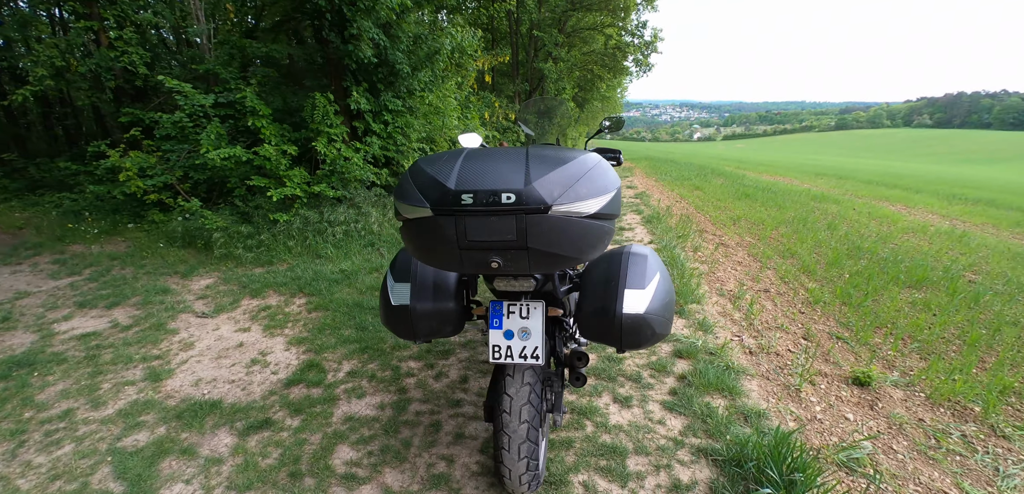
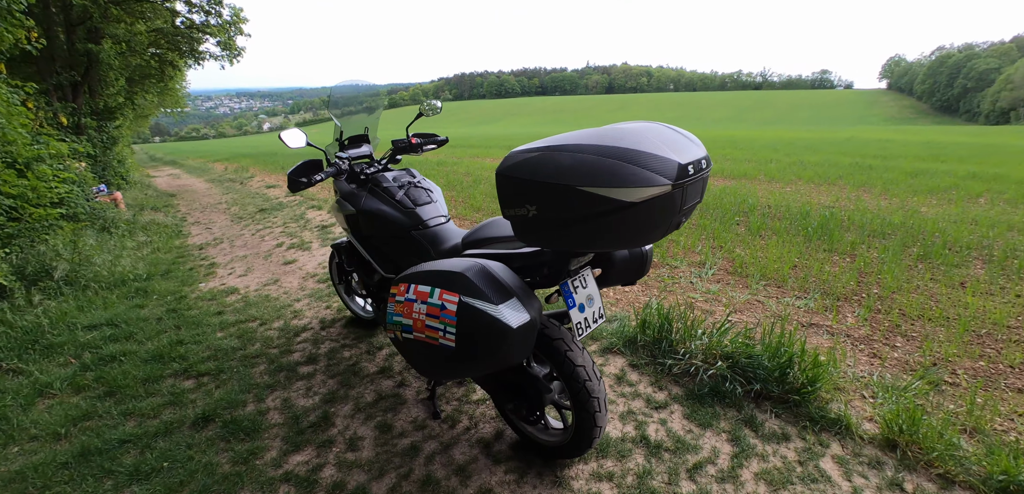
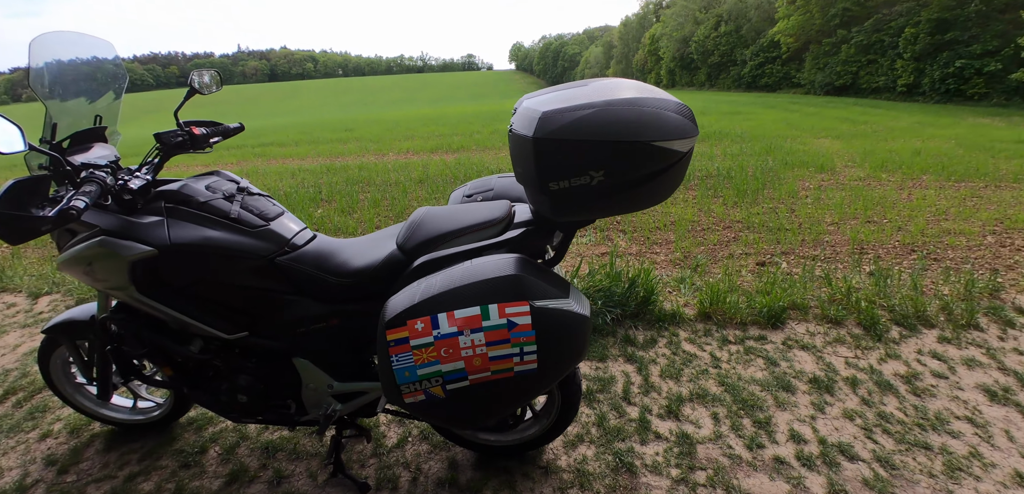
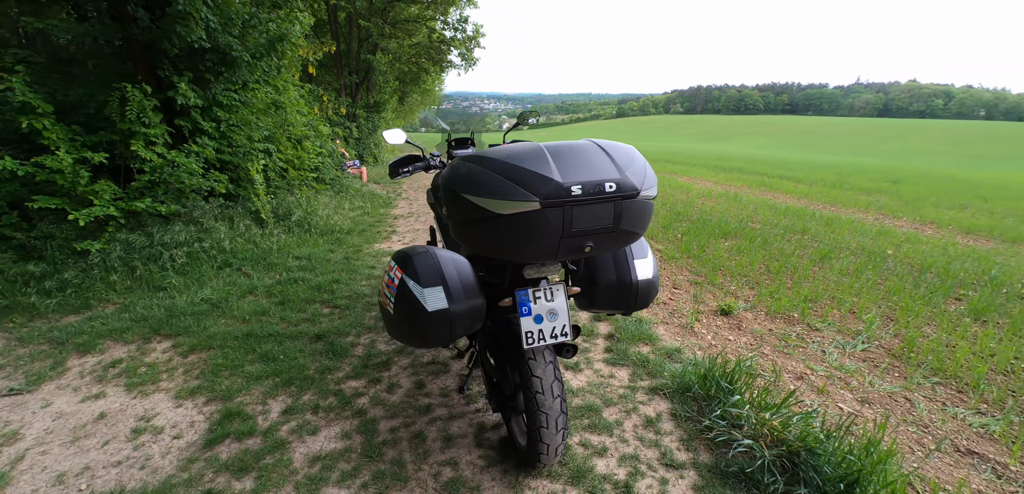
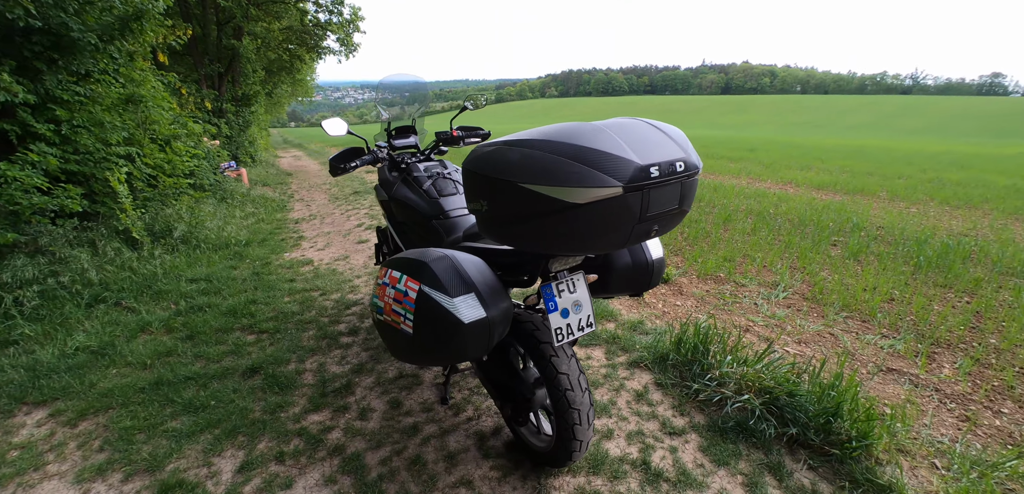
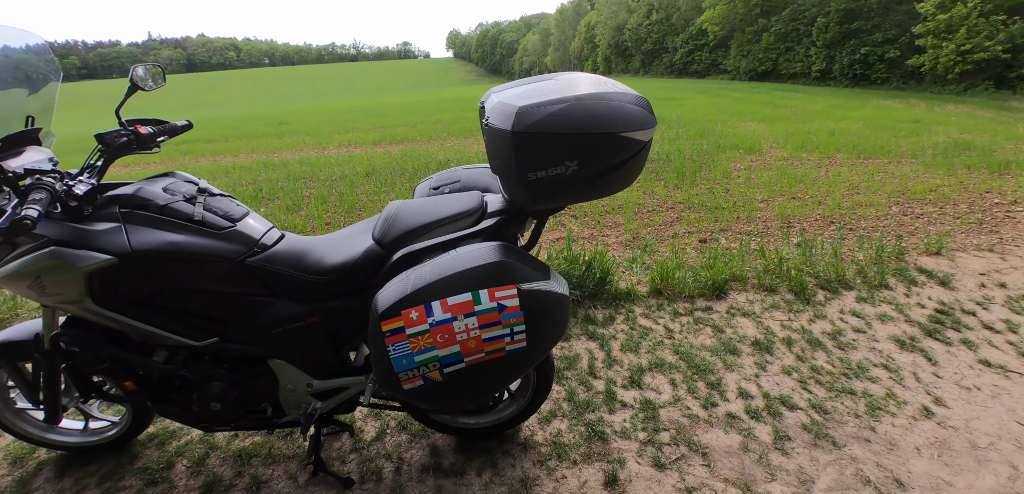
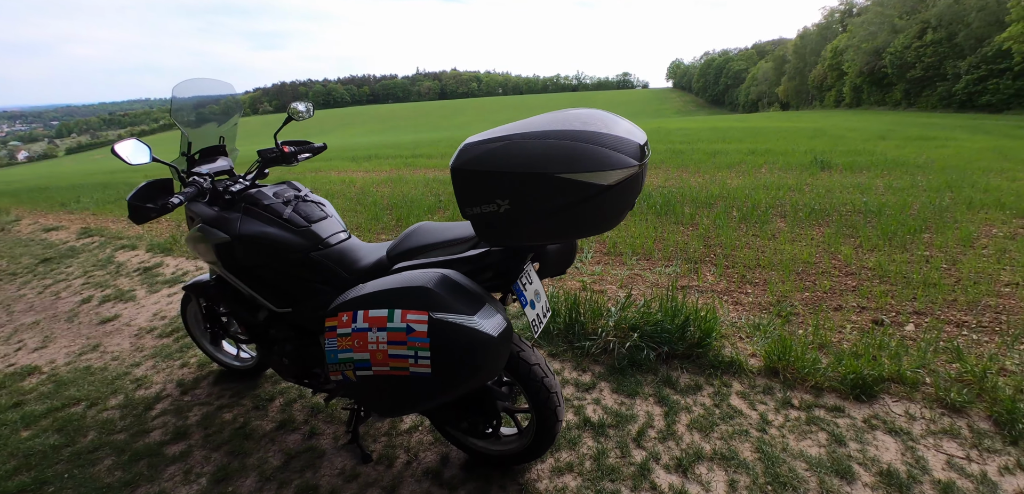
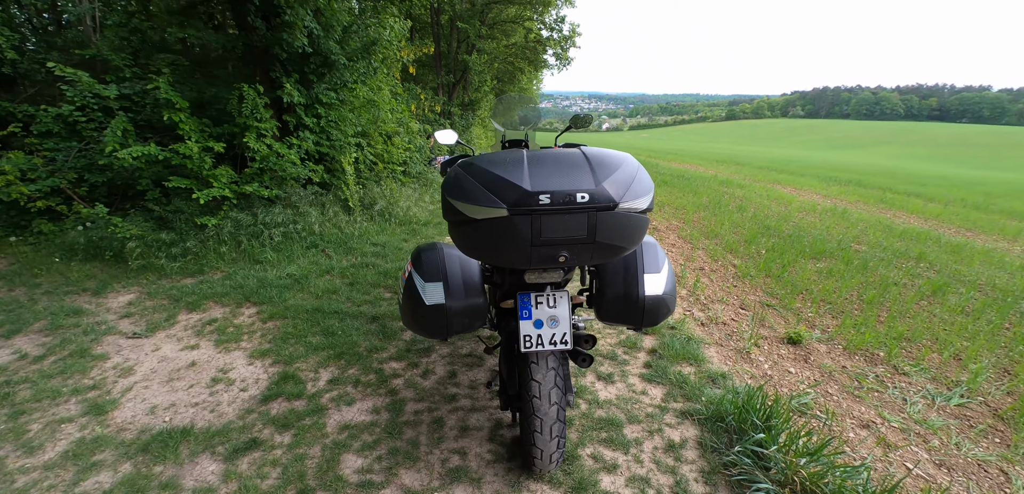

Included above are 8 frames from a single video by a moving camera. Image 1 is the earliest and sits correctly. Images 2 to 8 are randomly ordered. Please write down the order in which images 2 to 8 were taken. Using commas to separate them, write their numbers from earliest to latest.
8, 4, 5, 2, 7, 3, 6
